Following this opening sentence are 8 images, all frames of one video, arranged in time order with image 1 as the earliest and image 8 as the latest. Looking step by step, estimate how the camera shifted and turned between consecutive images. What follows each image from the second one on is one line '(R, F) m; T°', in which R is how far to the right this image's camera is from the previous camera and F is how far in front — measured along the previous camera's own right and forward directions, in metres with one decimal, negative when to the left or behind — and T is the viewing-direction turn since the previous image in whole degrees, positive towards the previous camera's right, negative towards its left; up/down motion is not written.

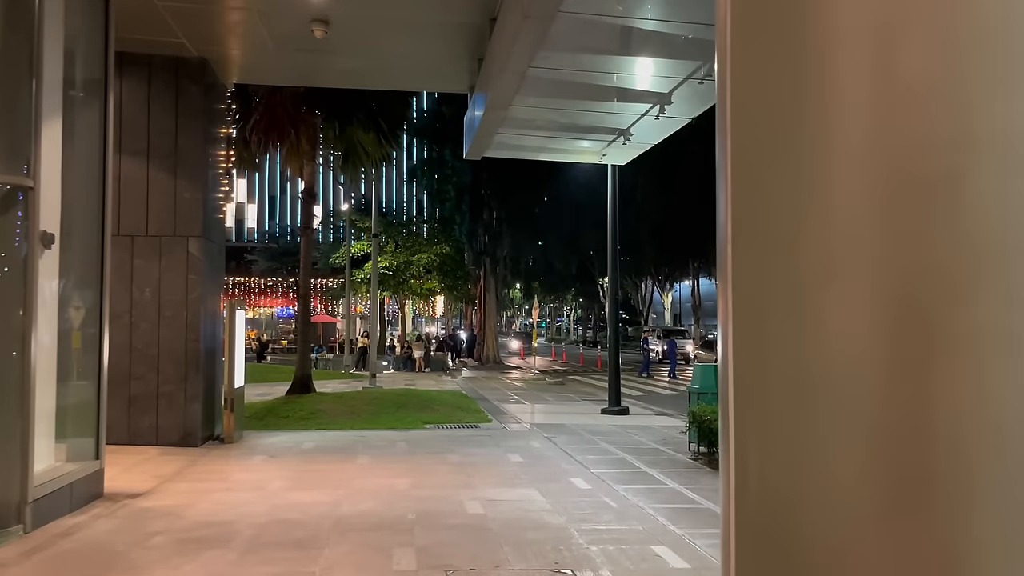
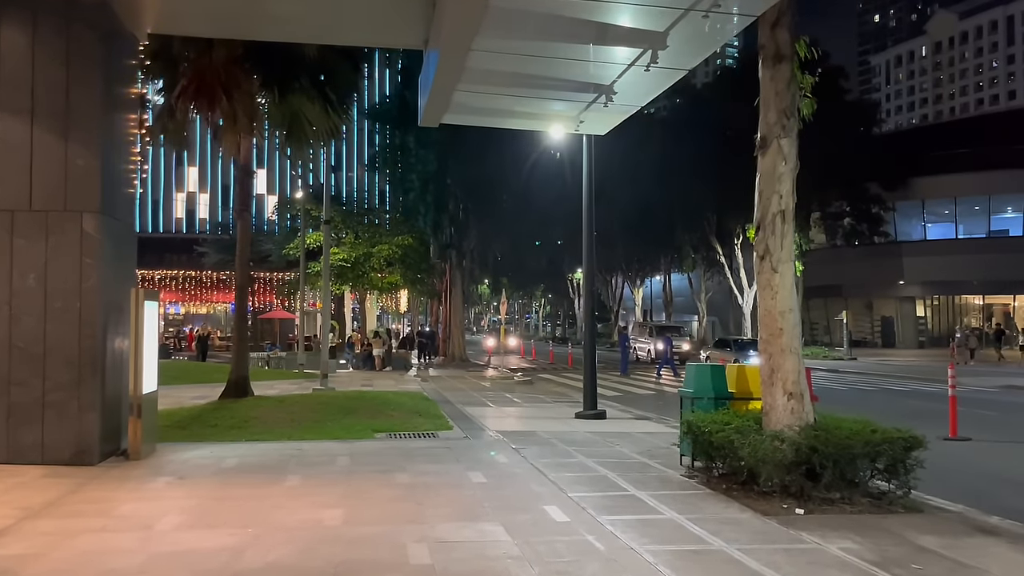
(+0.1, +1.9) m; +2°
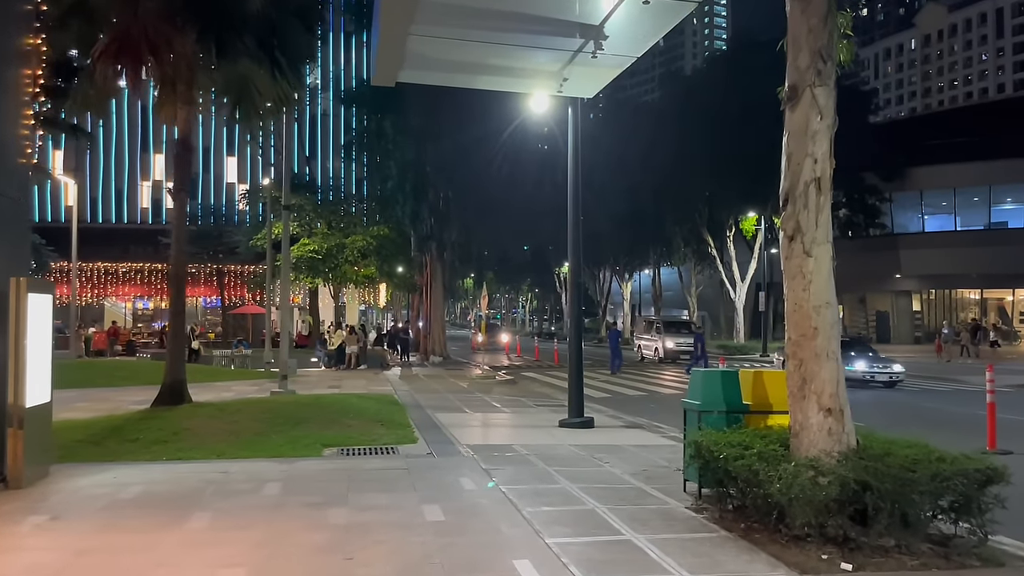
(+0.2, +1.9) m; +1°
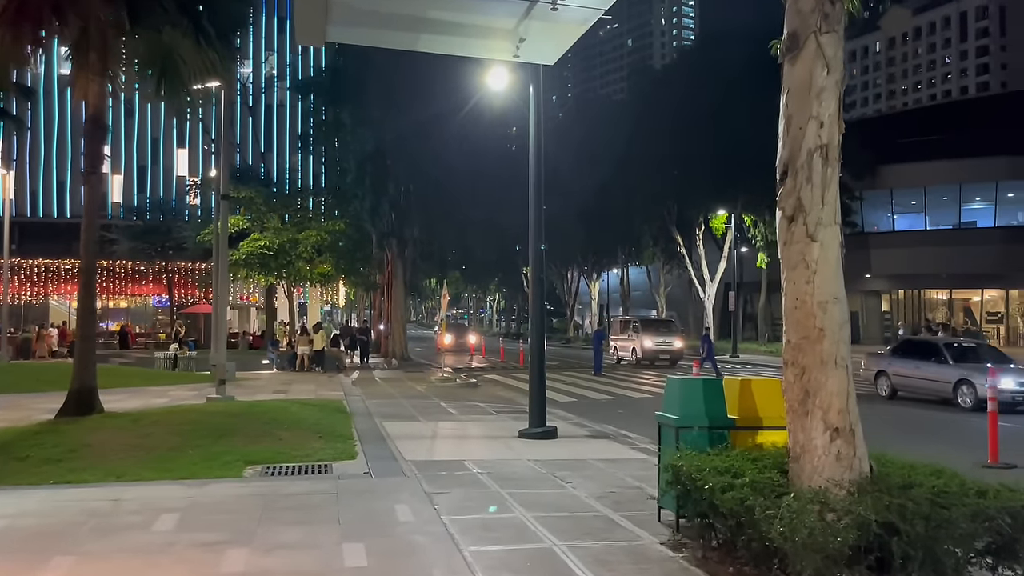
(+0.2, +1.4) m; +2°
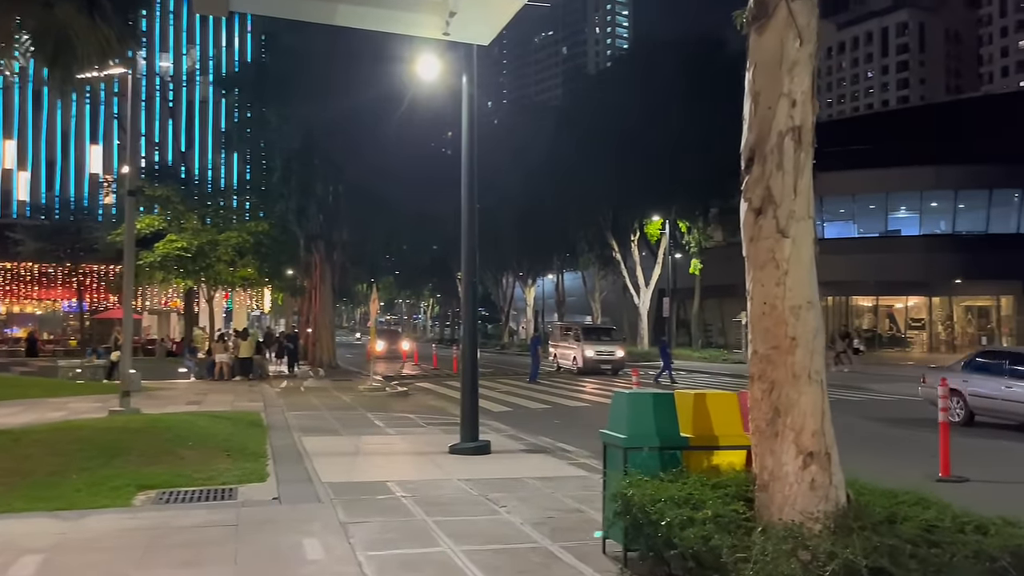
(+0.1, +0.9) m; +4°
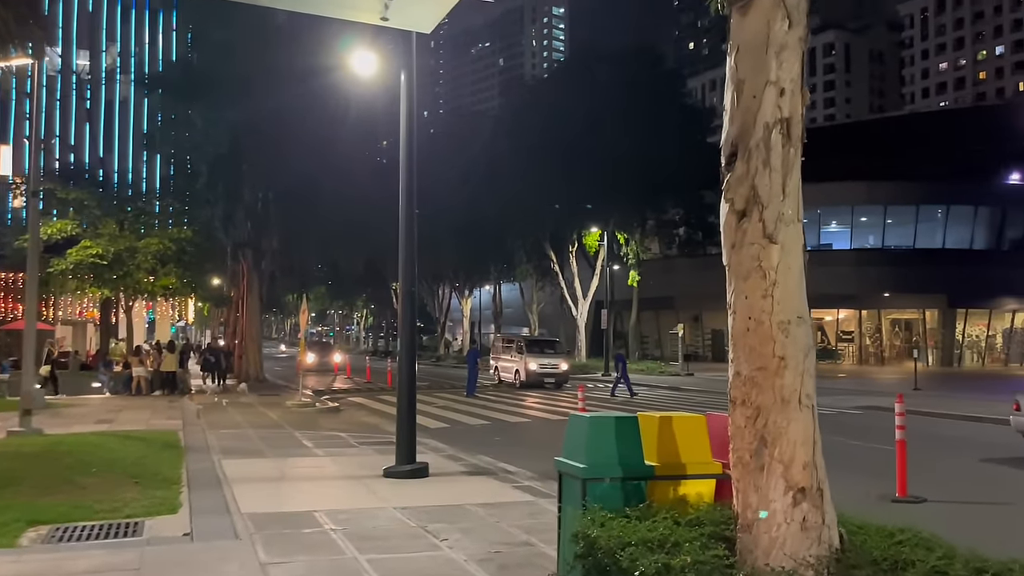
(-0.1, +0.7) m; +4°
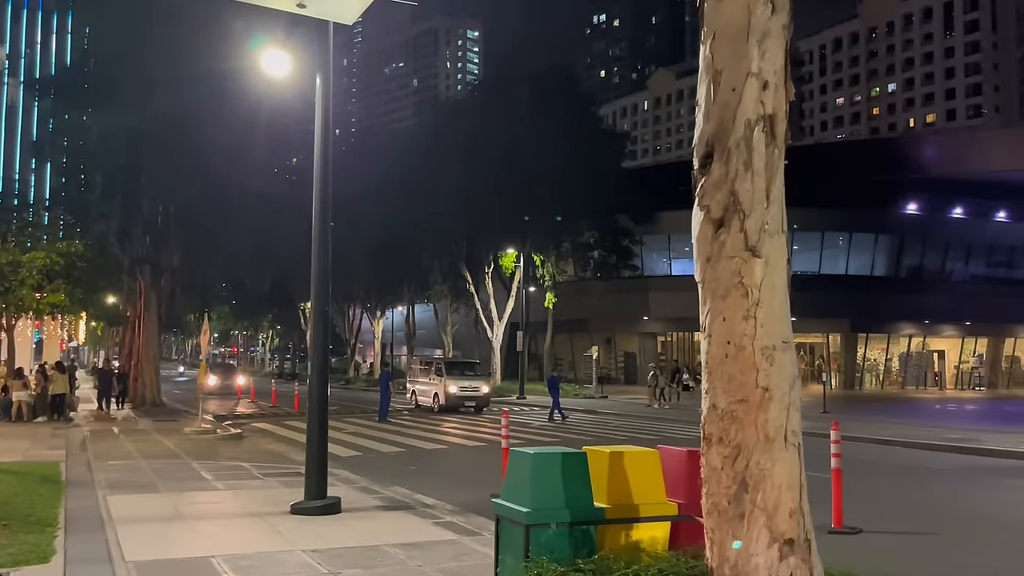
(-0.1, +0.7) m; +6°
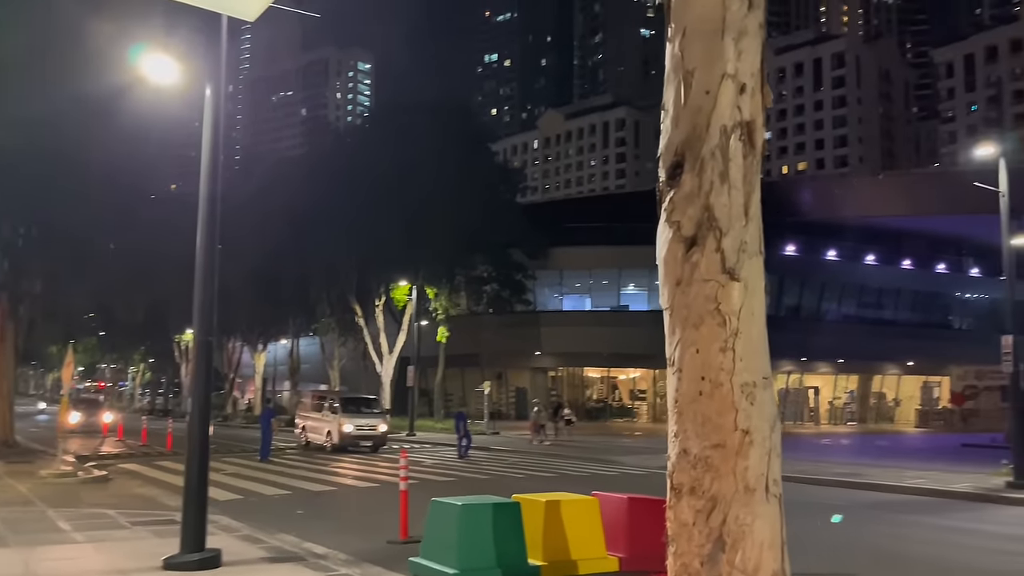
(-0.2, +0.6) m; +8°
